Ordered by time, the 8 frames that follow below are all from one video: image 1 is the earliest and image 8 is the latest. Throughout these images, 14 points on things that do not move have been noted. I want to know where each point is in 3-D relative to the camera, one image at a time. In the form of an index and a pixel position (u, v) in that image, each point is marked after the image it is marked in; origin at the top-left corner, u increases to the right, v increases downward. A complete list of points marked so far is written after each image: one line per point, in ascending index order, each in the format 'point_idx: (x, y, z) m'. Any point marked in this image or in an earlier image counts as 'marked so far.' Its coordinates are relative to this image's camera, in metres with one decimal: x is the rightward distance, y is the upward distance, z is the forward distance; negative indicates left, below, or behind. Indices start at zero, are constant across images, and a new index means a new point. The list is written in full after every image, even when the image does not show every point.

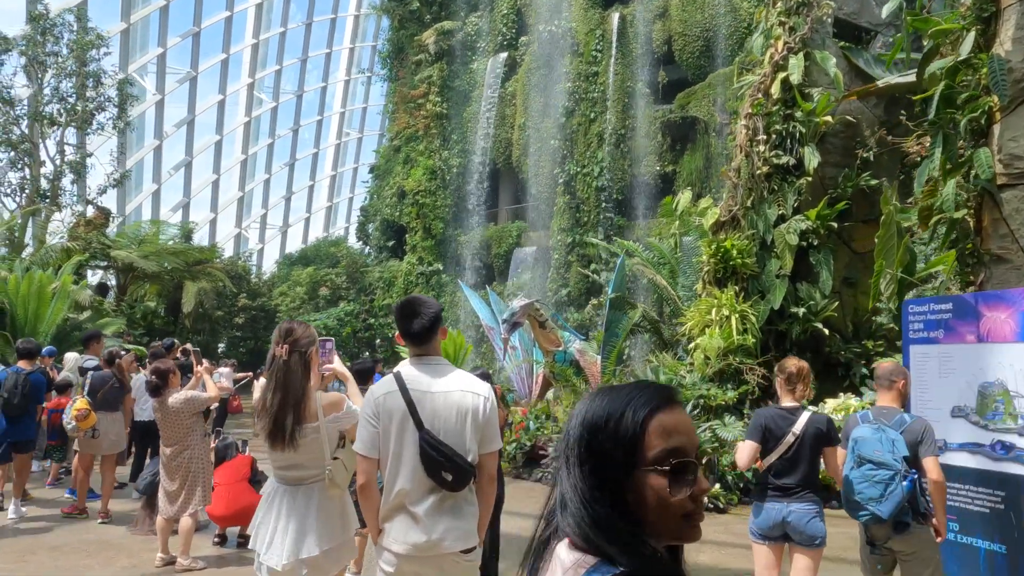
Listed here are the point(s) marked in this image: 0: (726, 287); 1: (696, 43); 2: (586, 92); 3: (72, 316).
0: (+2.7, 0.0, +9.4) m
1: (+4.3, +5.7, +17.7) m
2: (+1.8, +4.8, +18.7) m
3: (-7.0, -0.4, +12.2) m
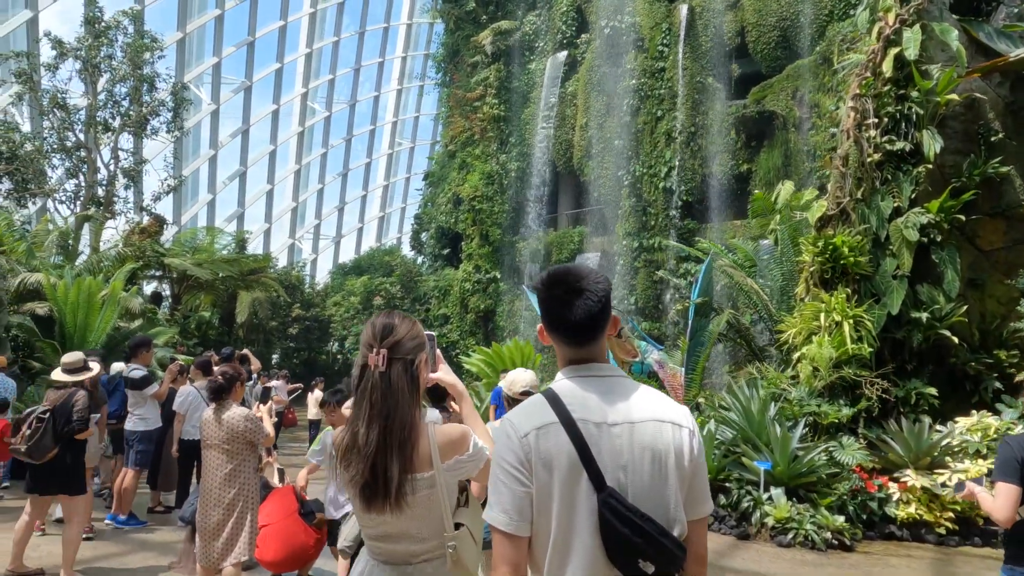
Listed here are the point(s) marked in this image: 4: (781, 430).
0: (+3.5, 0.0, +8.3) m
1: (+5.6, +5.5, +16.5) m
2: (+3.3, +4.6, +17.7) m
3: (-6.0, -0.6, +11.7) m
4: (+2.4, -1.3, +6.9) m
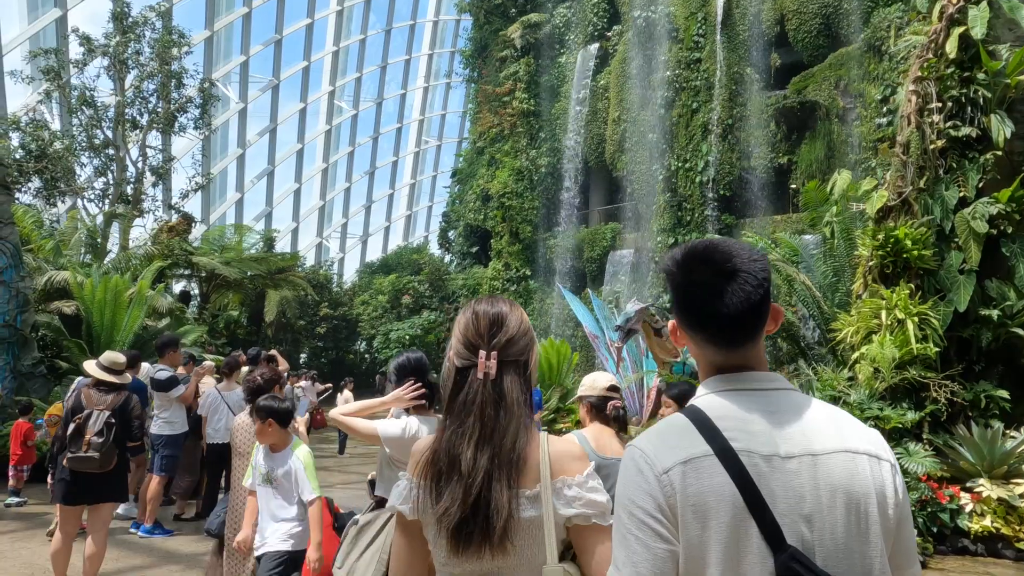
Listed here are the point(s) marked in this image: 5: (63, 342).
0: (+4.0, 0.0, +7.8) m
1: (+6.3, +5.6, +16.0) m
2: (+4.0, +4.7, +17.2) m
3: (-5.4, -0.5, +11.5) m
4: (+2.8, -1.2, +6.5) m
5: (-5.8, -0.7, +9.9) m
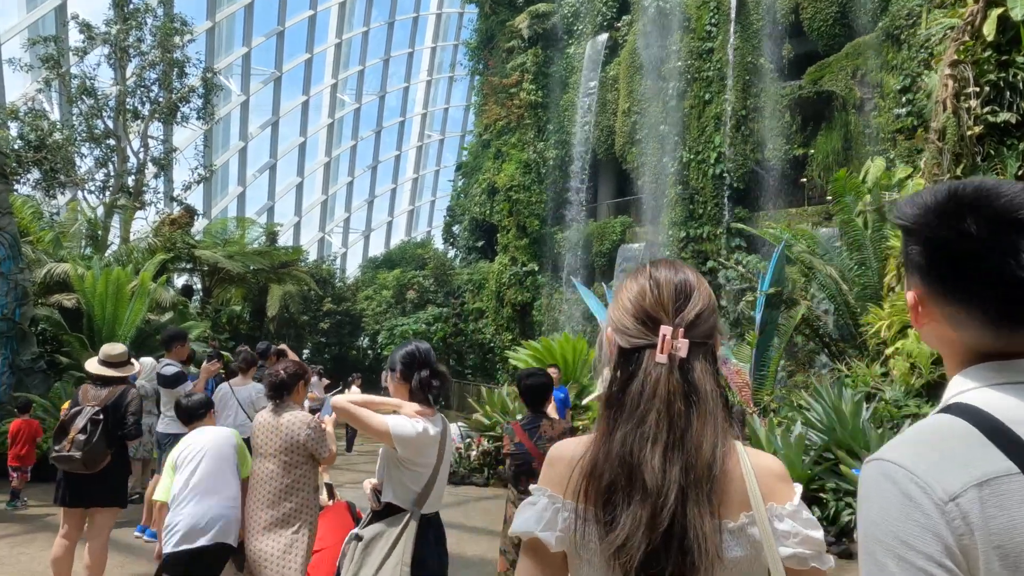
0: (+4.1, +0.1, +7.5) m
1: (+6.5, +5.7, +15.6) m
2: (+4.2, +4.8, +16.9) m
3: (-5.3, -0.4, +11.2) m
4: (+3.0, -1.2, +6.1) m
5: (-5.7, -0.6, +9.6) m
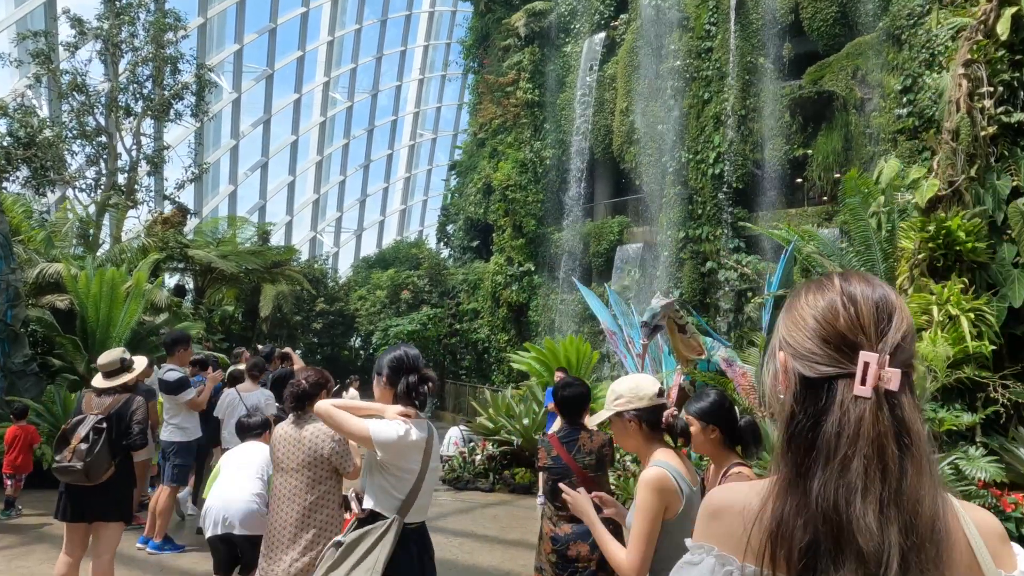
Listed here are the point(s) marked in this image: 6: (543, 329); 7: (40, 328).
0: (+4.2, +0.1, +7.4) m
1: (+6.5, +5.7, +15.5) m
2: (+4.1, +4.8, +16.8) m
3: (-5.2, -0.4, +10.9) m
4: (+3.1, -1.2, +6.0) m
5: (-5.6, -0.6, +9.4) m
6: (+0.7, -1.0, +18.6) m
7: (-5.9, -0.5, +9.5) m
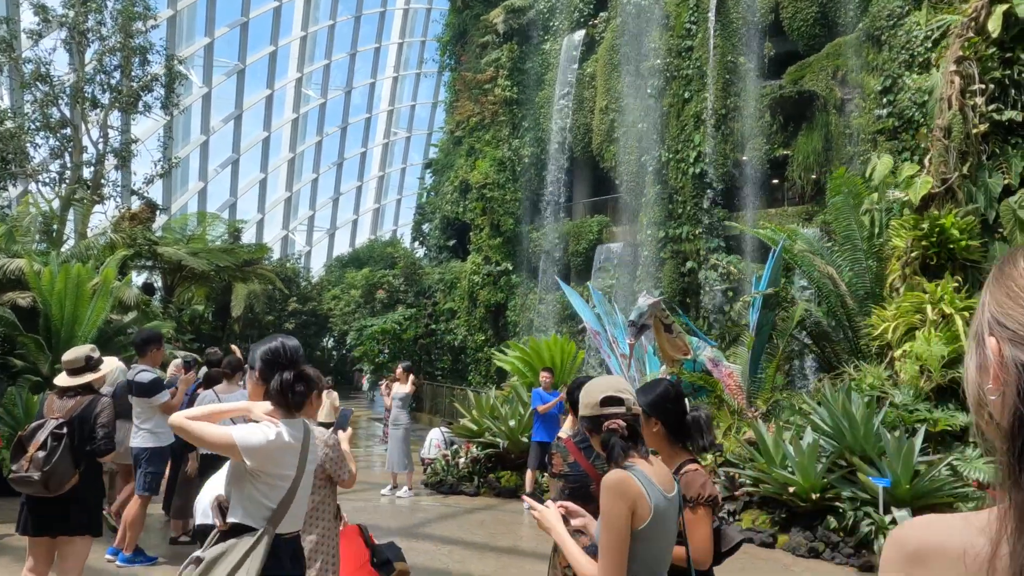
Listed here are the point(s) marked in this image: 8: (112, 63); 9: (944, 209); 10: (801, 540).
0: (+4.1, +0.1, +7.3) m
1: (+6.1, +5.7, +15.5) m
2: (+3.7, +4.8, +16.7) m
3: (-5.5, -0.4, +10.5) m
4: (+3.0, -1.2, +5.9) m
5: (-5.8, -0.6, +8.9) m
6: (+0.2, -1.0, +18.4) m
7: (-6.1, -0.5, +9.0) m
8: (-7.2, +4.1, +13.8) m
9: (+4.3, +0.8, +7.5) m
10: (+2.3, -2.0, +6.0) m
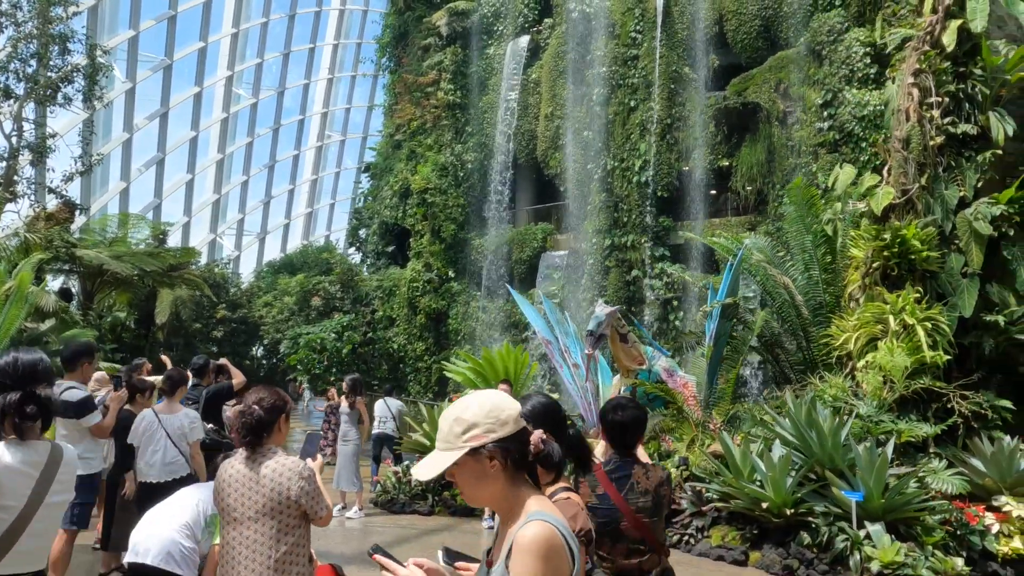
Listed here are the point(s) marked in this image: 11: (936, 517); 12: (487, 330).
0: (+3.7, 0.0, +7.3) m
1: (+5.0, +5.5, +15.8) m
2: (+2.5, +4.6, +16.7) m
3: (-6.1, -0.5, +9.7) m
4: (+2.8, -1.3, +5.8) m
5: (-6.3, -0.6, +8.0) m
6: (-1.1, -1.2, +18.0) m
7: (-6.6, -0.5, +8.1) m
8: (-8.1, +4.0, +12.8) m
9: (+3.9, +0.7, +7.6) m
10: (+2.0, -2.1, +5.8) m
11: (+3.3, -1.8, +5.9) m
12: (-0.6, -1.0, +18.1) m
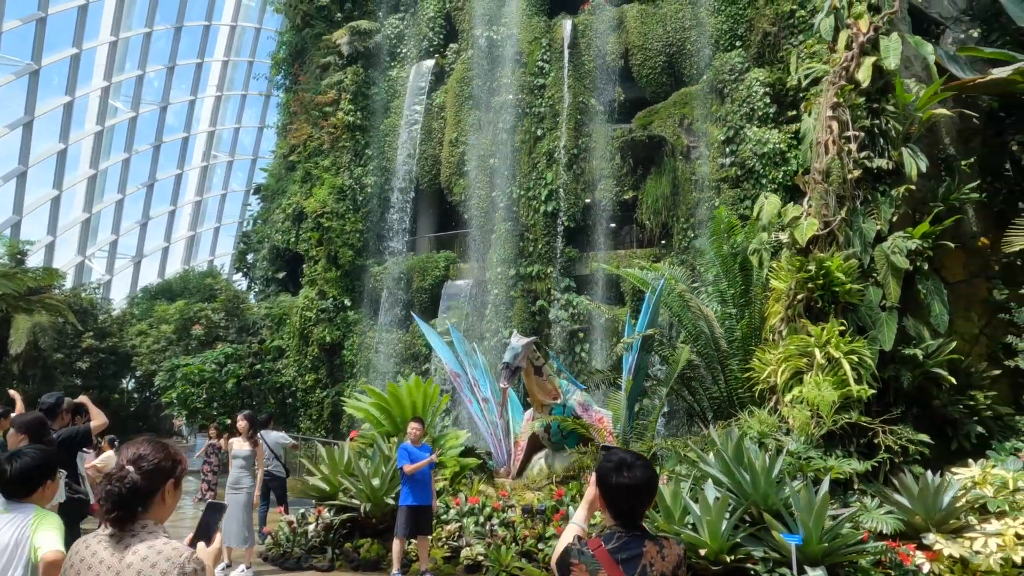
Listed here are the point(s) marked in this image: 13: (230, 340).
0: (+3.0, -0.3, +7.2) m
1: (+3.0, +4.8, +16.0) m
2: (+0.5, +3.9, +16.5) m
3: (-7.1, -0.7, +8.1) m
4: (+2.2, -1.5, +5.5) m
5: (-7.1, -0.8, +6.5) m
6: (-3.4, -1.8, +17.0) m
7: (-7.4, -0.7, +6.5) m
8: (-9.5, +3.6, +11.1) m
9: (+3.1, +0.4, +7.5) m
10: (+1.4, -2.3, +5.4) m
11: (+2.7, -2.0, +5.7) m
12: (-2.9, -1.6, +17.2) m
13: (-7.4, -1.4, +20.0) m
